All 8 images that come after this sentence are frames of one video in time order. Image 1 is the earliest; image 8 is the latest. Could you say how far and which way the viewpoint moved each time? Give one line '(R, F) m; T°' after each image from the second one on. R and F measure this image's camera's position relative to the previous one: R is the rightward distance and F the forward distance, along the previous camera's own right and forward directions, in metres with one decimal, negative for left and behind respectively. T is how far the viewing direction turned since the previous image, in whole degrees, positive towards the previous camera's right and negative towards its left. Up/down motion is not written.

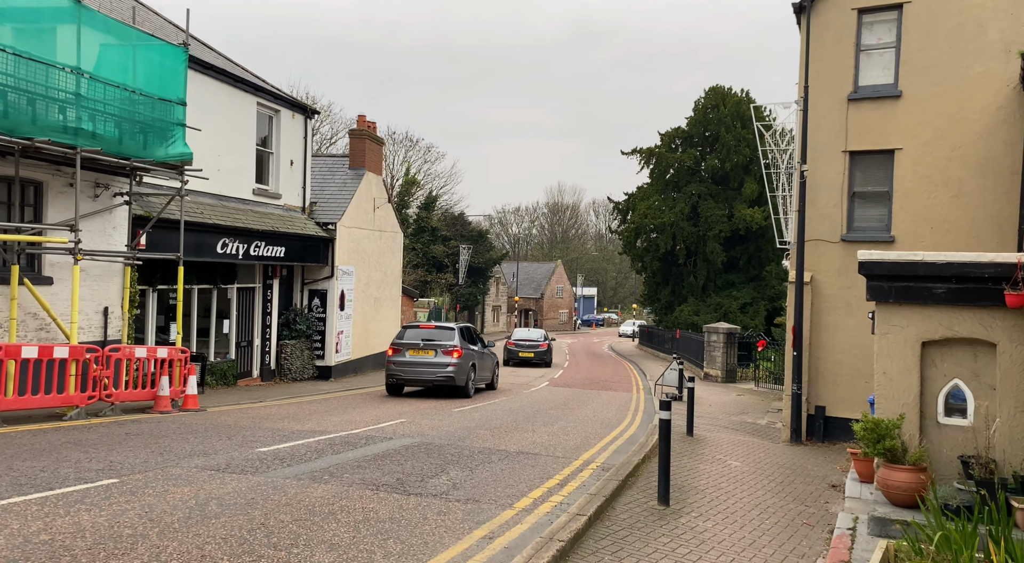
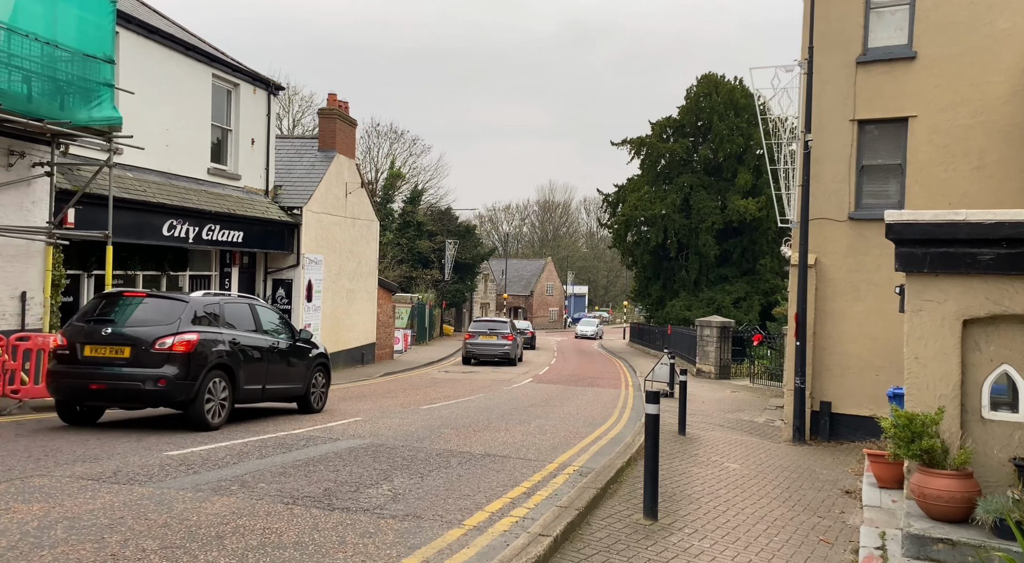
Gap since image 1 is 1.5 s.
(+0.3, +1.5) m; 0°
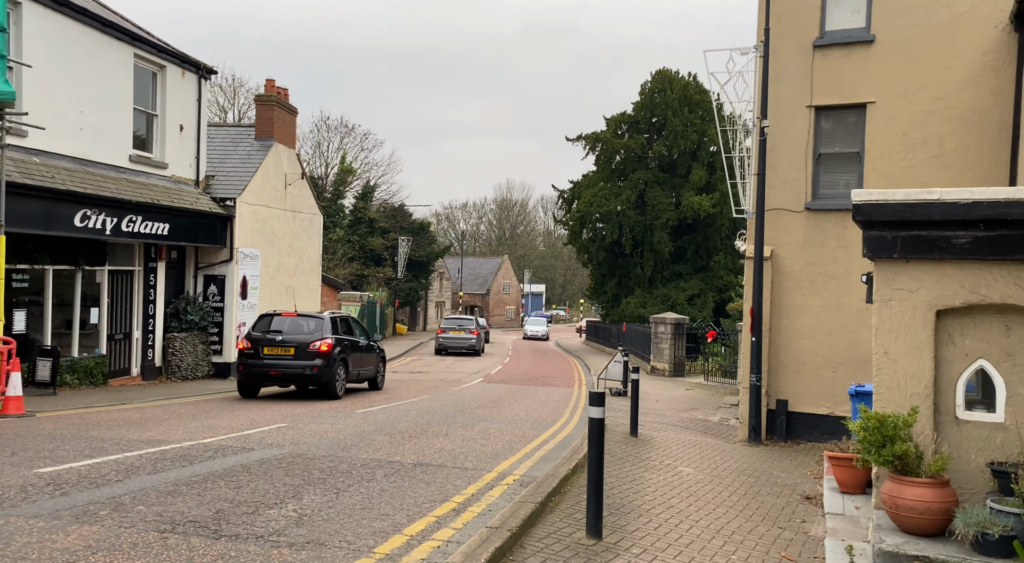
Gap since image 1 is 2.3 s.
(+0.2, +0.8) m; +3°
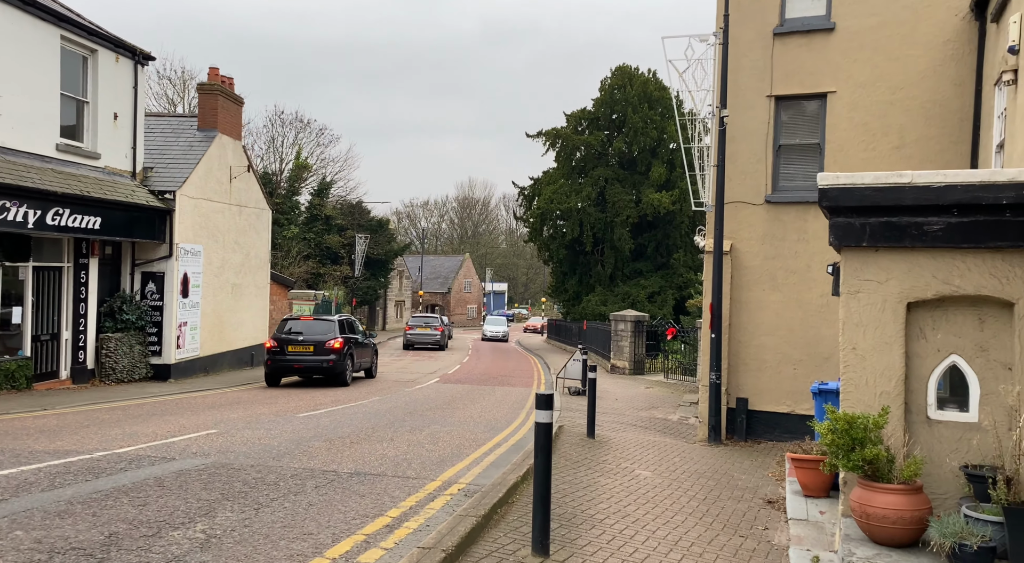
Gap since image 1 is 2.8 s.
(+0.2, +0.5) m; +2°
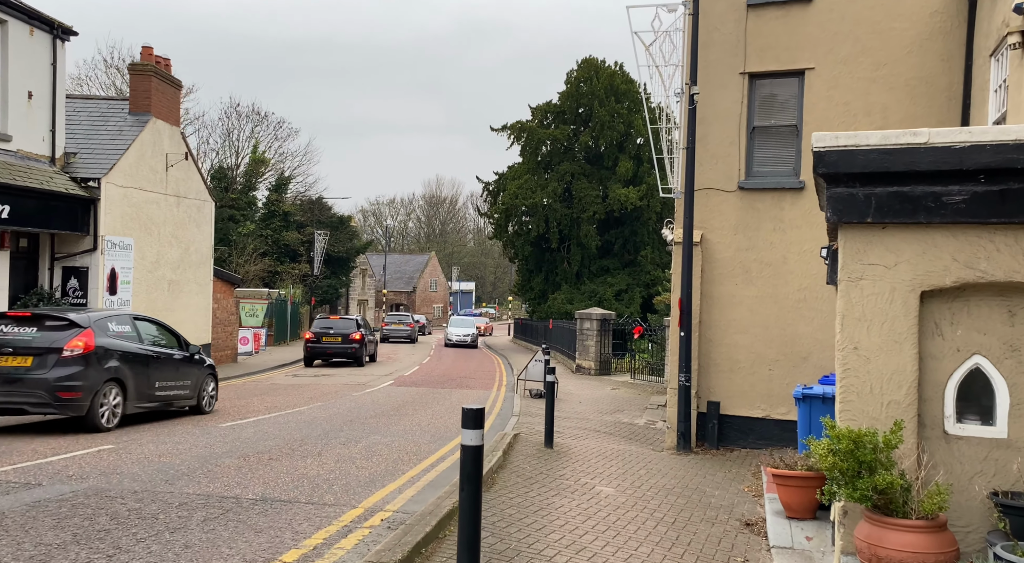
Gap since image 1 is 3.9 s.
(+0.2, +1.2) m; +2°
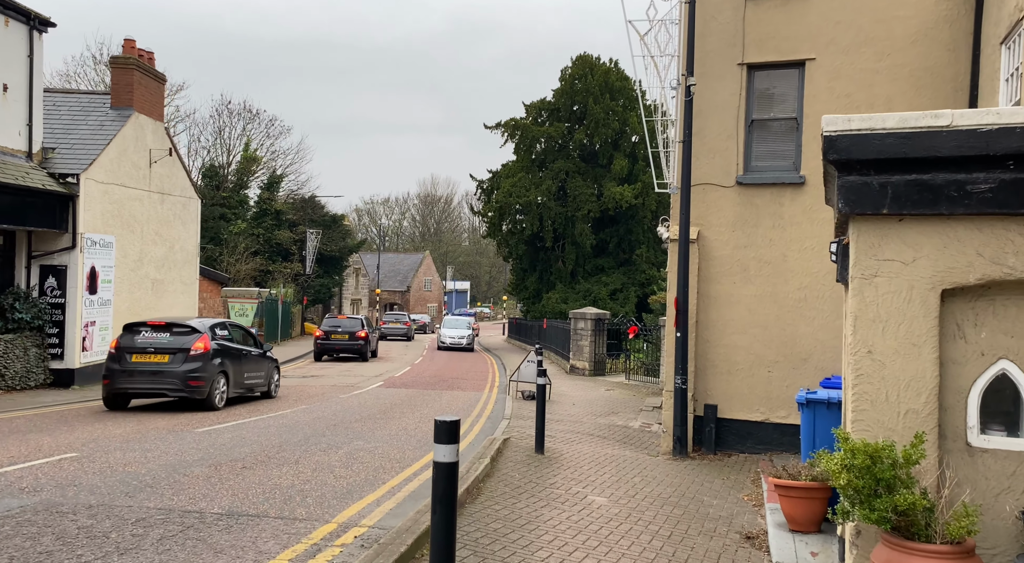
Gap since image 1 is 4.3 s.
(+0.1, +0.4) m; 0°
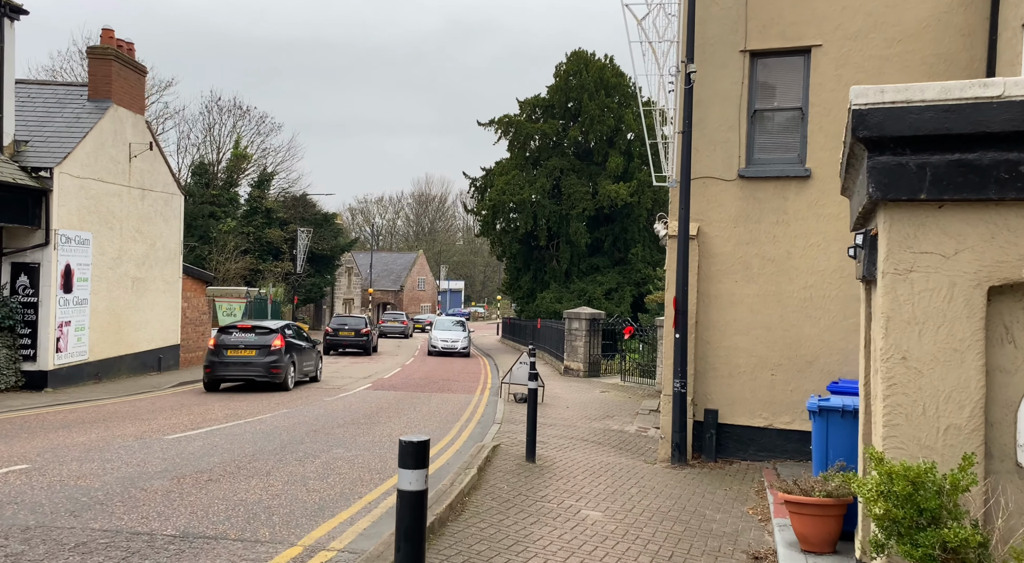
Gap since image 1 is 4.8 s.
(+0.1, +0.6) m; 0°
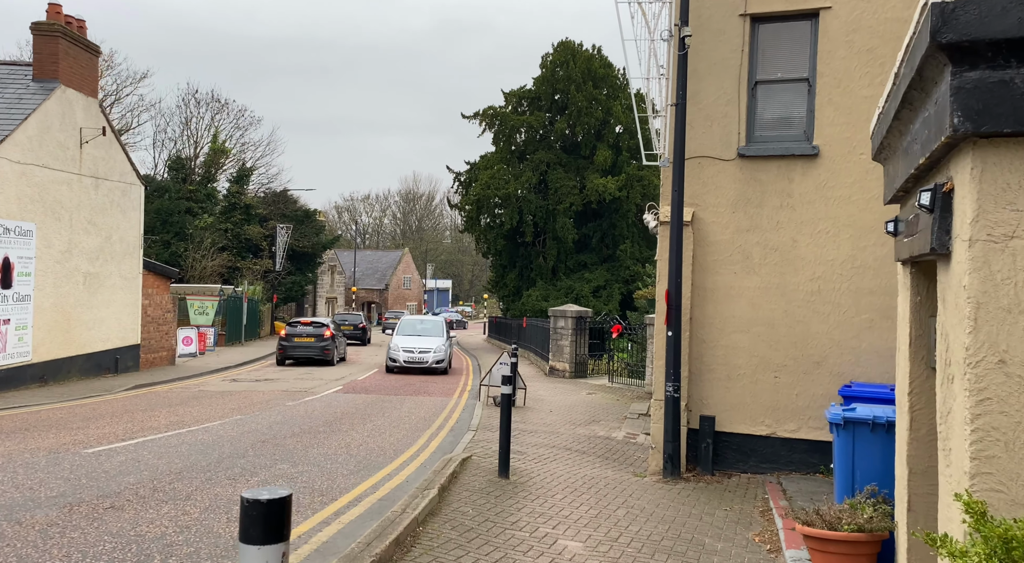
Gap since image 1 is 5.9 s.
(+0.2, +1.2) m; +1°
